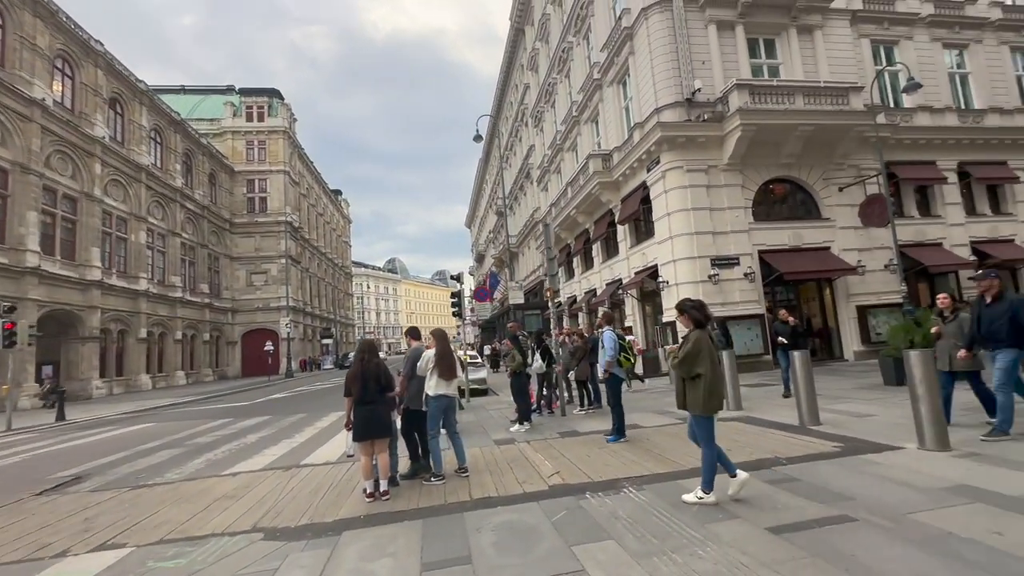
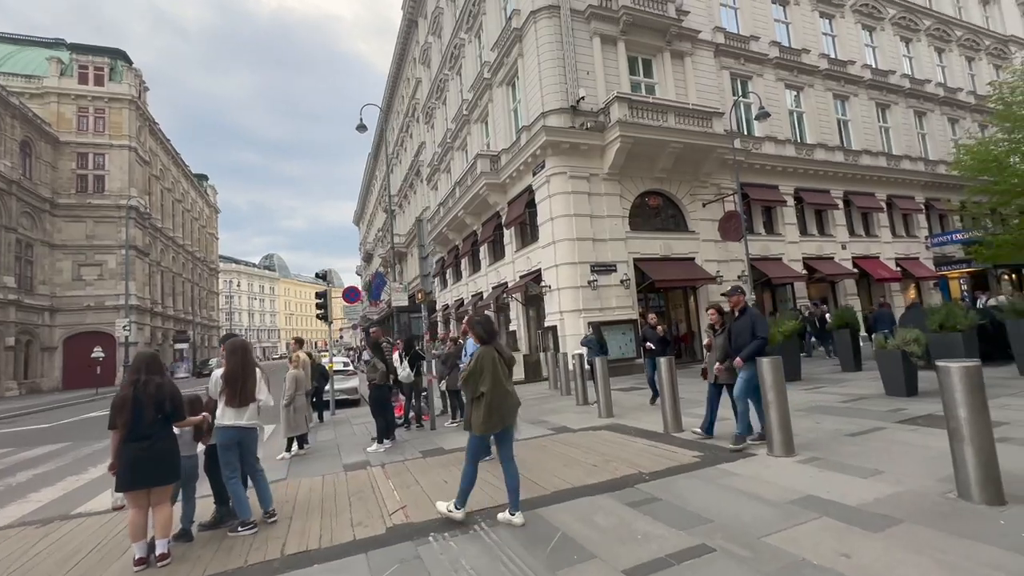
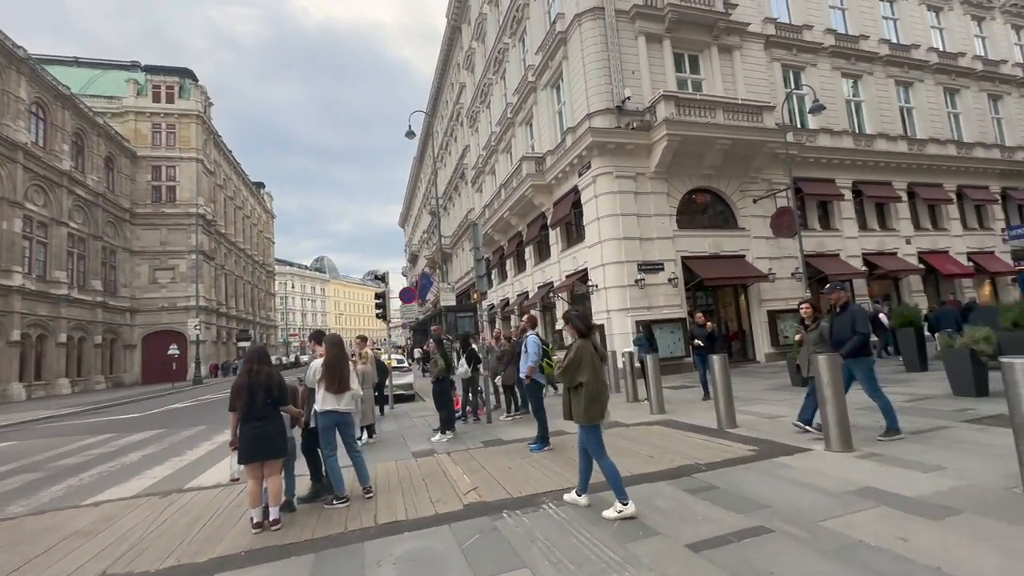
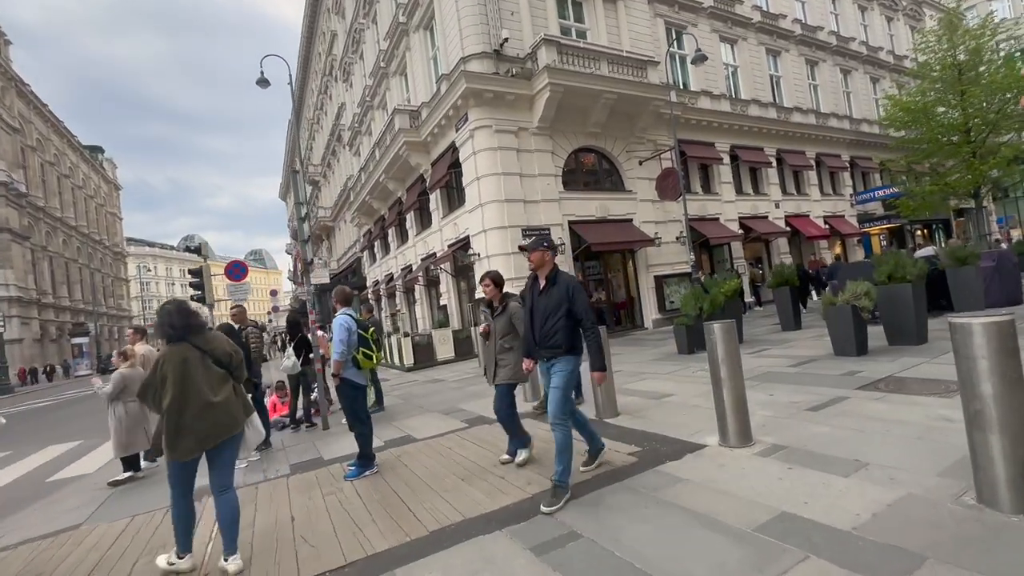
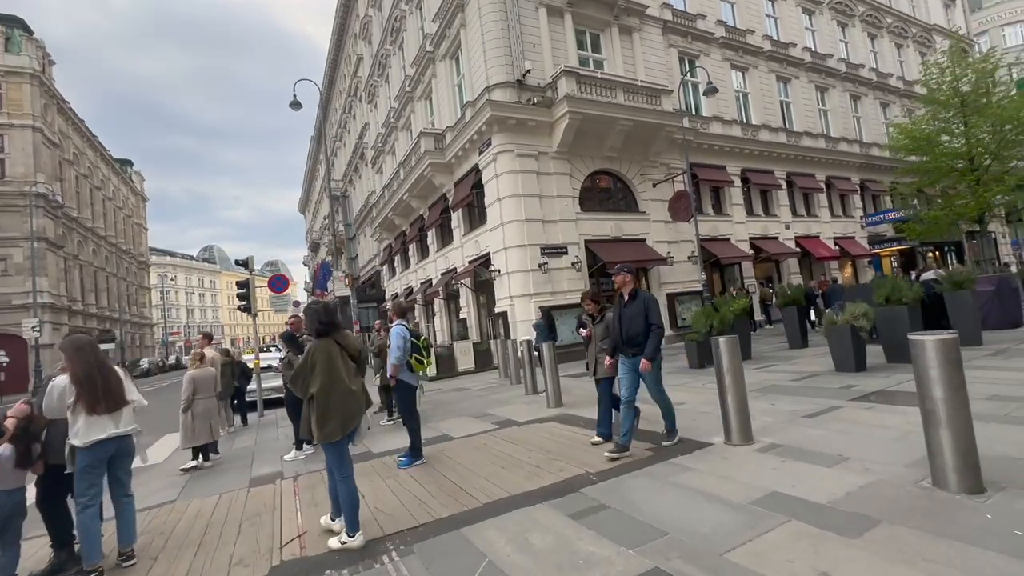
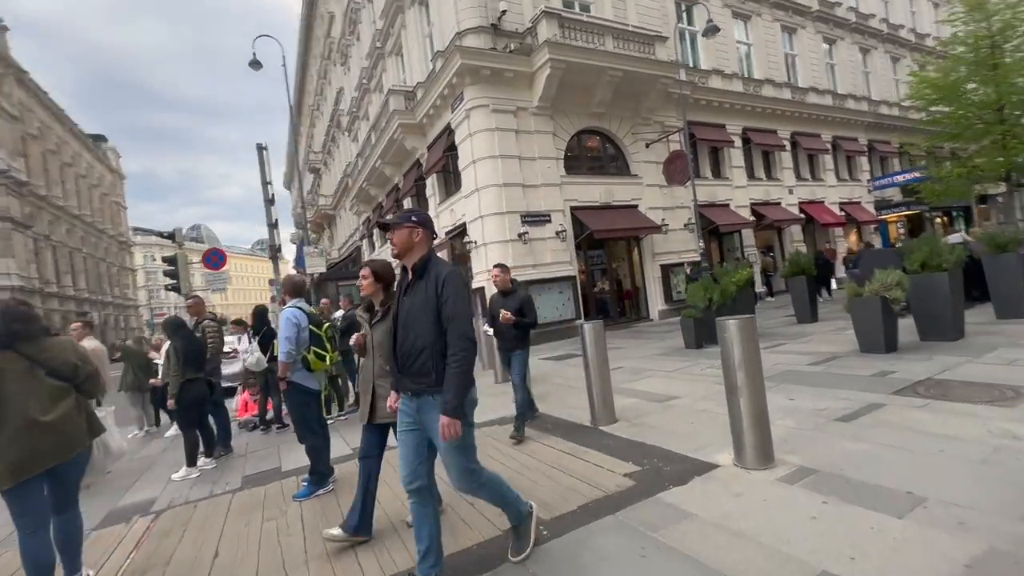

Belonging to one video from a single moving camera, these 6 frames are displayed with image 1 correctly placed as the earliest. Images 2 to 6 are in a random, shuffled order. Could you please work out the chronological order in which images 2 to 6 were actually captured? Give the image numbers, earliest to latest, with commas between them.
3, 2, 5, 4, 6
